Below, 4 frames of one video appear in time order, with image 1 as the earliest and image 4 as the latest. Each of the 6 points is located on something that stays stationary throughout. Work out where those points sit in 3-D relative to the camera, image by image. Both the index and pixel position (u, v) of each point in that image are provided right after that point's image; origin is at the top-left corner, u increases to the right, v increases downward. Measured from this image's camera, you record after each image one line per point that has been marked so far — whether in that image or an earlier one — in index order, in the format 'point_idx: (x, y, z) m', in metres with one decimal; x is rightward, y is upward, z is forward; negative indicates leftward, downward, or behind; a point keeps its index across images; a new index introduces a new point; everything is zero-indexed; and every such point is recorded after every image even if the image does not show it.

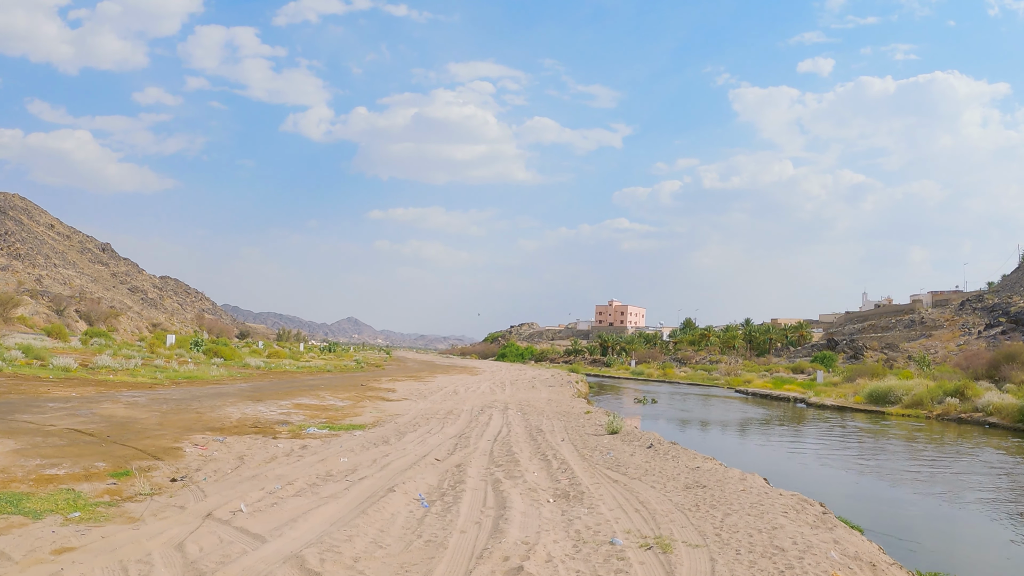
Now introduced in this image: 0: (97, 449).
0: (-8.0, -3.1, +11.0) m
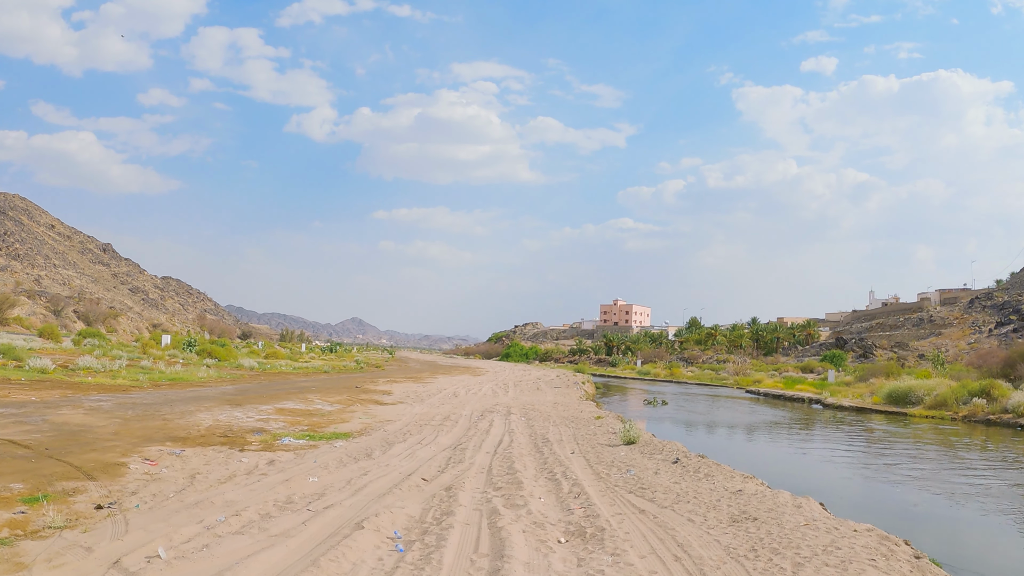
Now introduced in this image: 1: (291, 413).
0: (-8.0, -2.9, +9.3) m
1: (-6.8, -3.8, +17.5) m
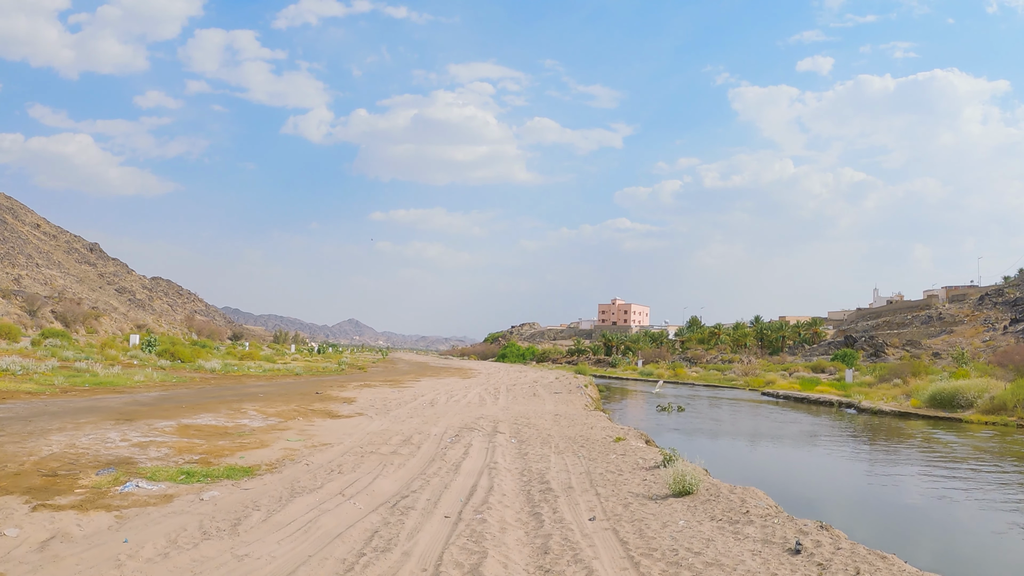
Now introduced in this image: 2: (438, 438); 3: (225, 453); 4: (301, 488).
0: (-8.2, -2.3, +4.6) m
1: (-7.0, -3.2, +12.8) m
2: (-1.6, -3.2, +12.4) m
3: (-5.5, -3.2, +11.0) m
4: (-3.0, -2.8, +8.2) m
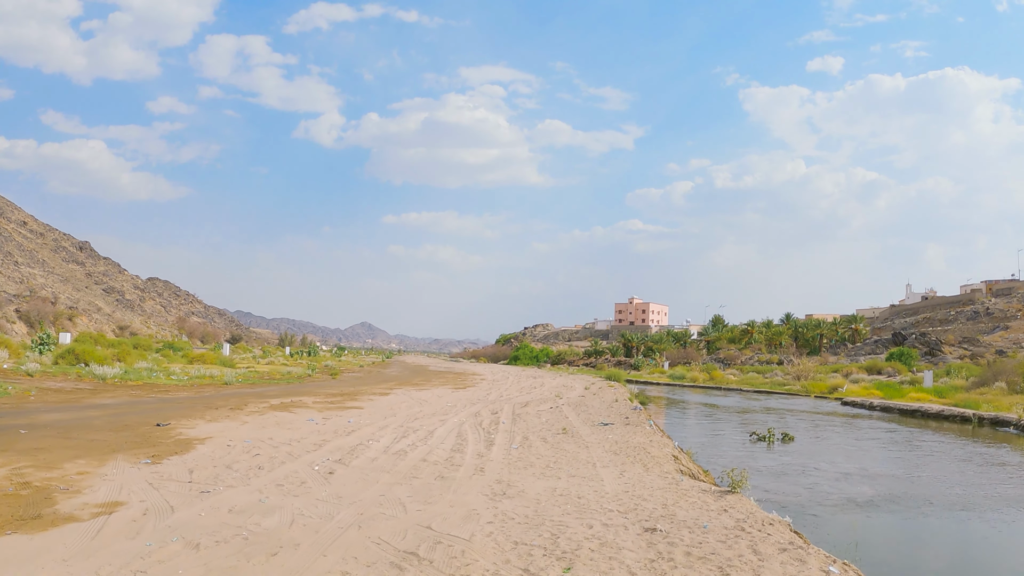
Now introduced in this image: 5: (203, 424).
0: (-8.5, -1.0, -6.1) m
1: (-7.1, -1.9, +2.1) m
2: (-1.6, -1.9, +1.6) m
3: (-5.6, -1.8, +0.3) m
4: (-3.1, -1.4, -2.6) m
5: (-6.7, -3.0, +12.7) m
